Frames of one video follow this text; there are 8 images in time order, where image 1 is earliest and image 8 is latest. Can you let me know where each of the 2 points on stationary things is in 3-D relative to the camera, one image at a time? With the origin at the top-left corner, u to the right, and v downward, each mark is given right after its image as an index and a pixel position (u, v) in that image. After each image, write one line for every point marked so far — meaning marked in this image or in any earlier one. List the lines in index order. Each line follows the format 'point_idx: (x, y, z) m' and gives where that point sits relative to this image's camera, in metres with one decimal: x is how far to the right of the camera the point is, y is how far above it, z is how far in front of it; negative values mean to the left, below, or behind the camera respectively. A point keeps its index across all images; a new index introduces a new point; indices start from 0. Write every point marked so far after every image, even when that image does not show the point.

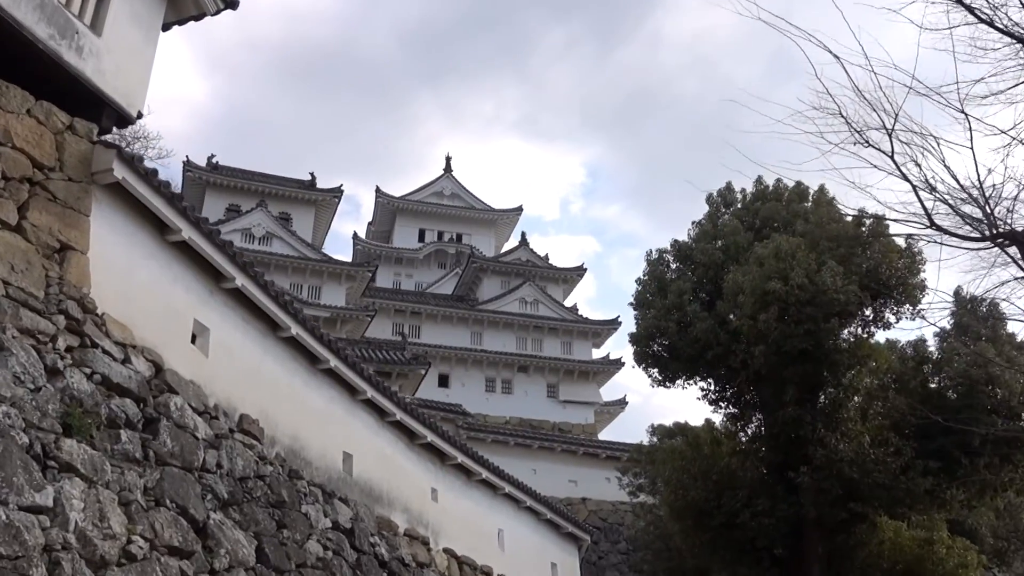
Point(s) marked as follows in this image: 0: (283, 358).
0: (-2.1, -0.6, +8.8) m
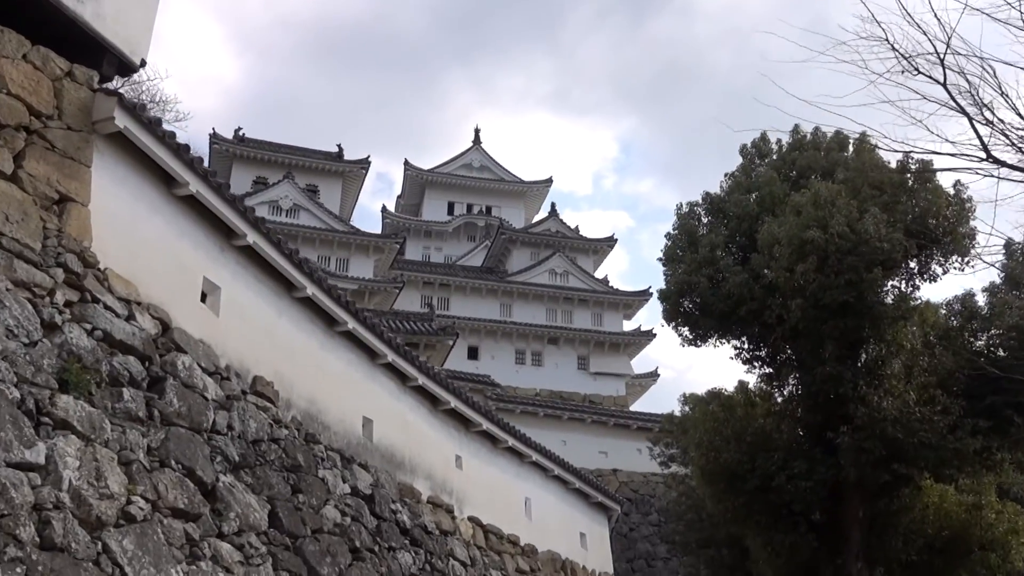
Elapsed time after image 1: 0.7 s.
0: (-1.9, -0.3, +8.5) m
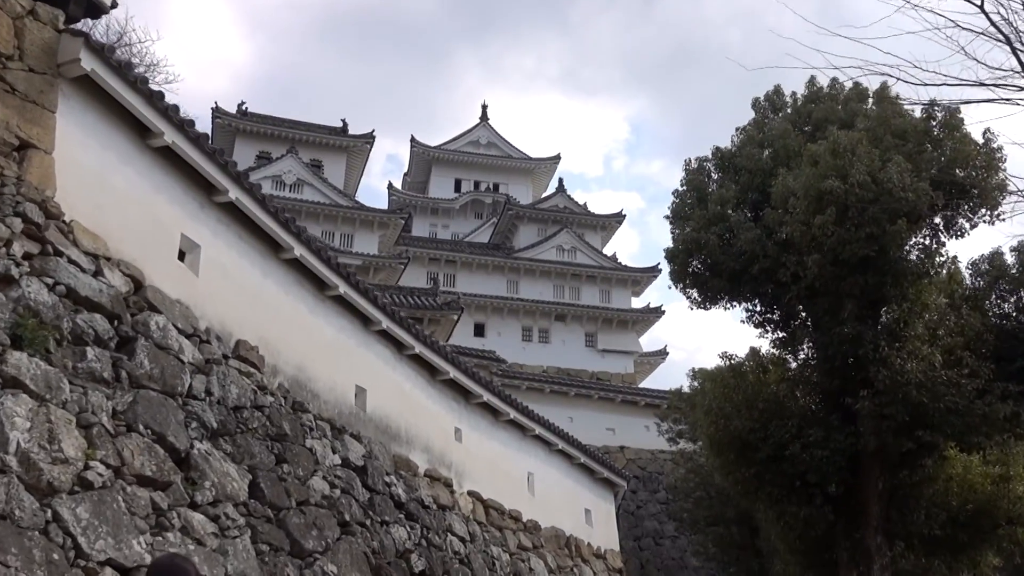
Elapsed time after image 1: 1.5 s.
0: (-1.9, 0.0, +8.1) m
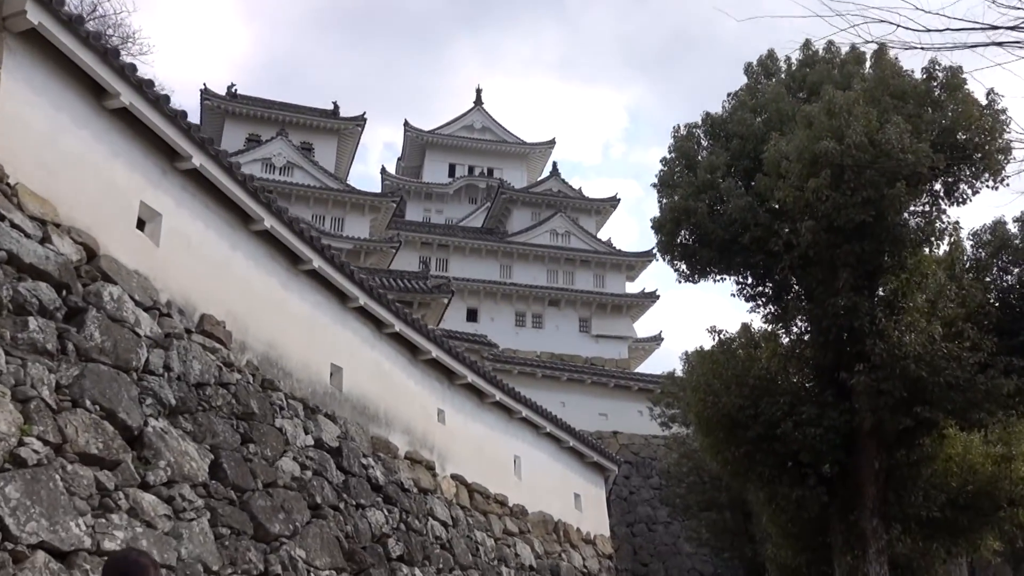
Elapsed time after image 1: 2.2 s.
0: (-2.0, +0.3, +7.7) m
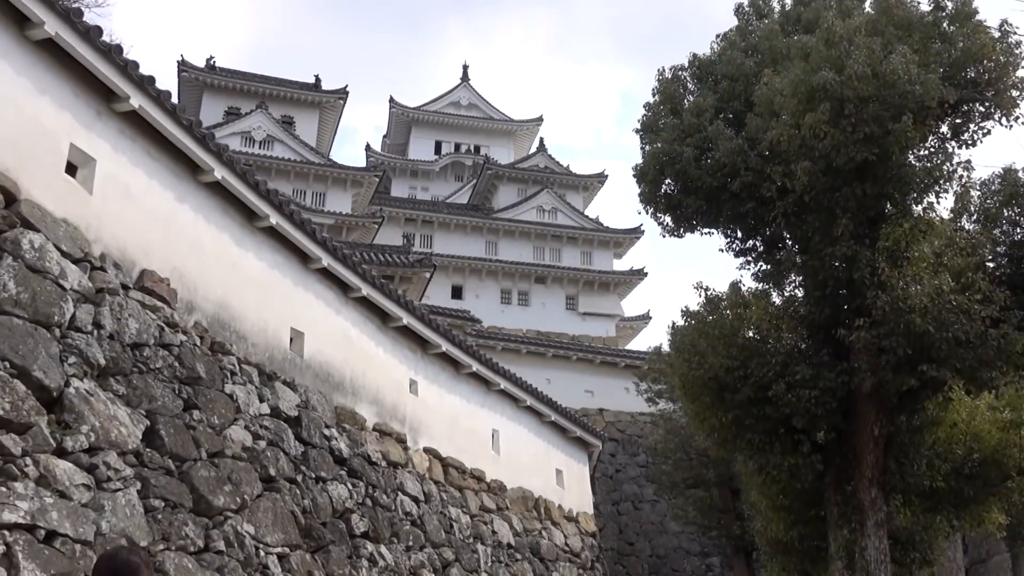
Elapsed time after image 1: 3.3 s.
0: (-2.3, +0.6, +7.1) m
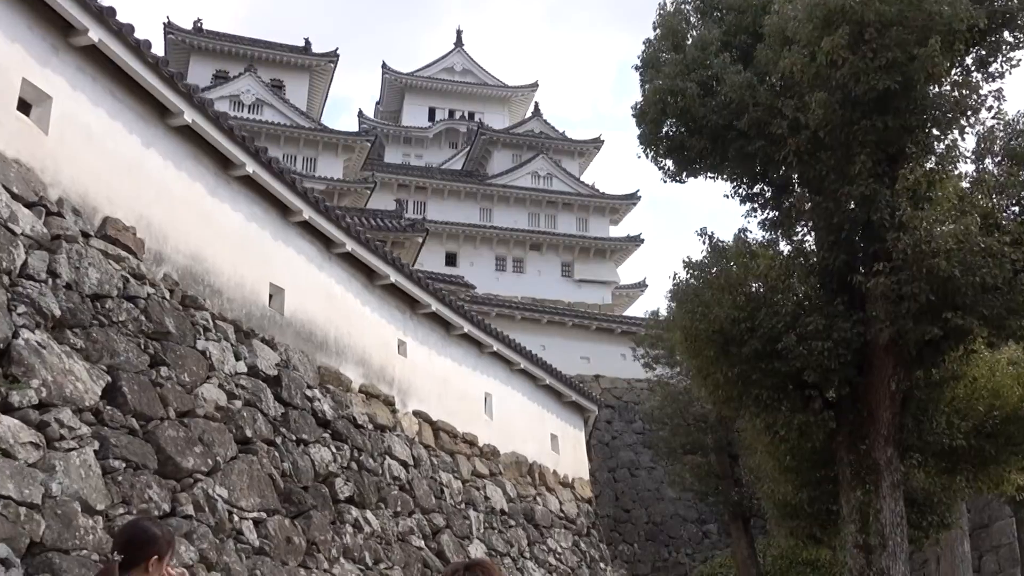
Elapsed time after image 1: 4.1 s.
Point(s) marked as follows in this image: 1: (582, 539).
0: (-2.3, +0.9, +6.7) m
1: (+0.9, -3.2, +12.5) m
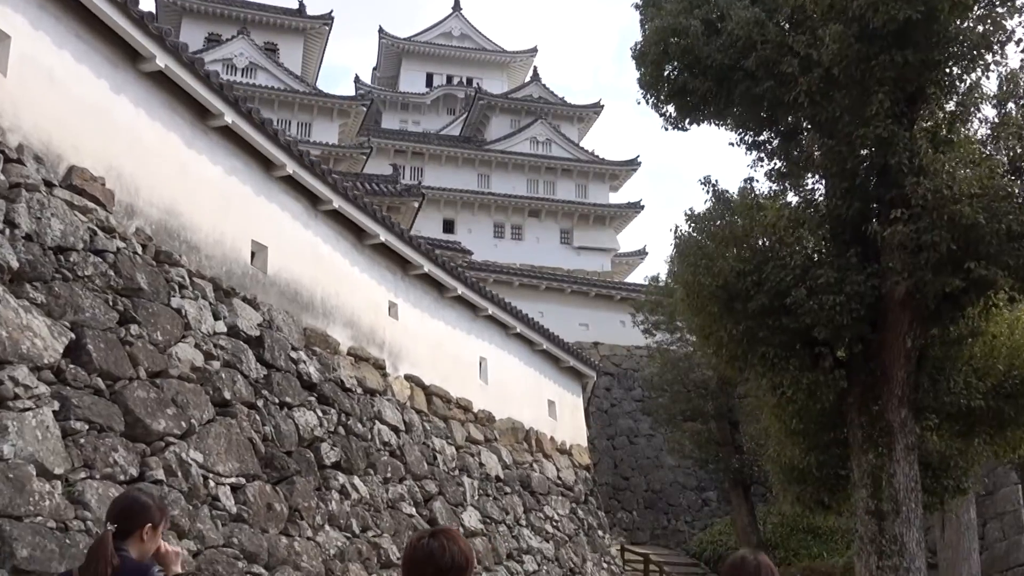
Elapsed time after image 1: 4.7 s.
0: (-2.4, +1.2, +6.3) m
1: (+0.9, -2.8, +12.3) m
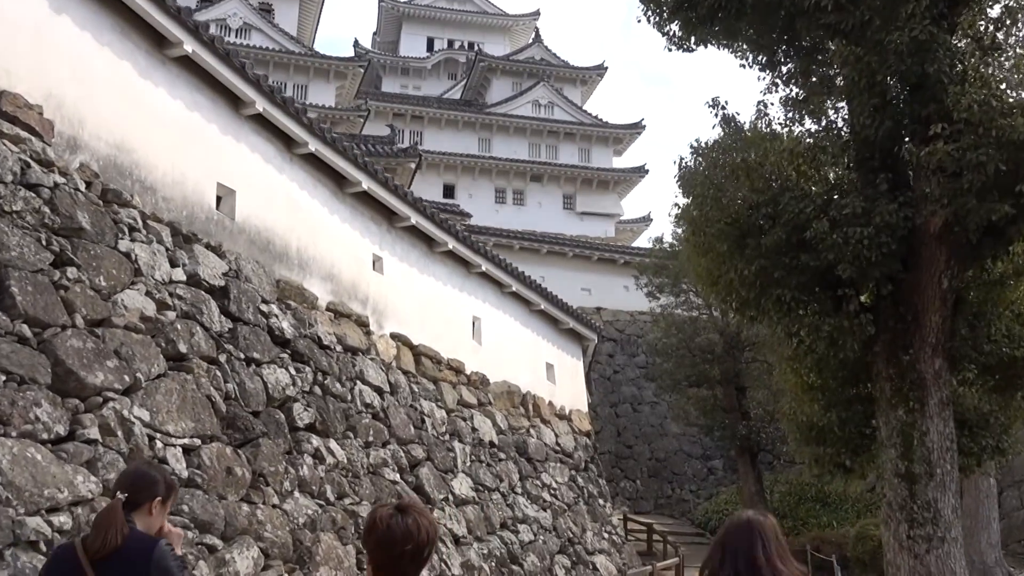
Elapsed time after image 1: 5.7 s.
0: (-2.4, +1.5, +5.7) m
1: (+0.8, -2.3, +11.7) m
